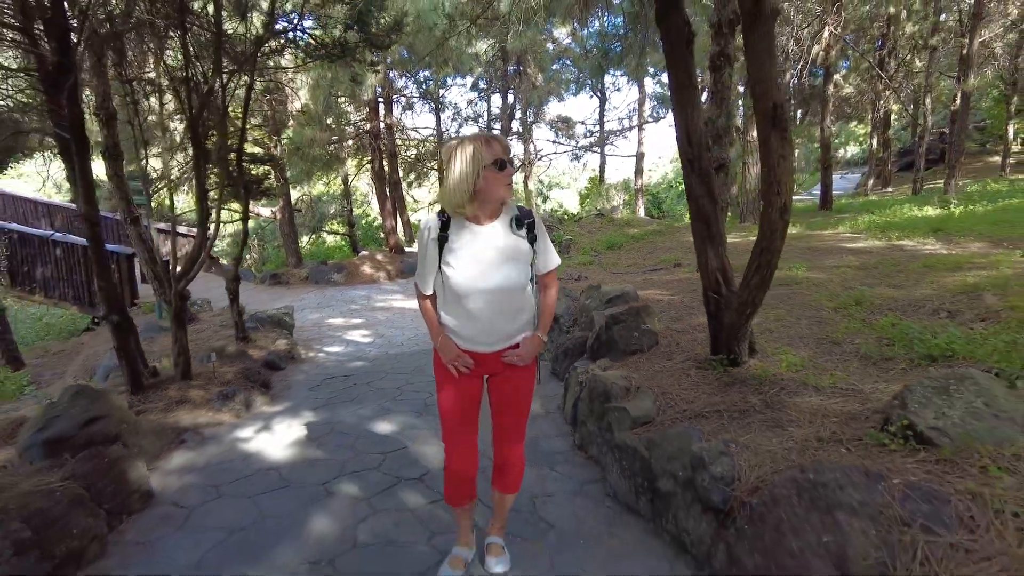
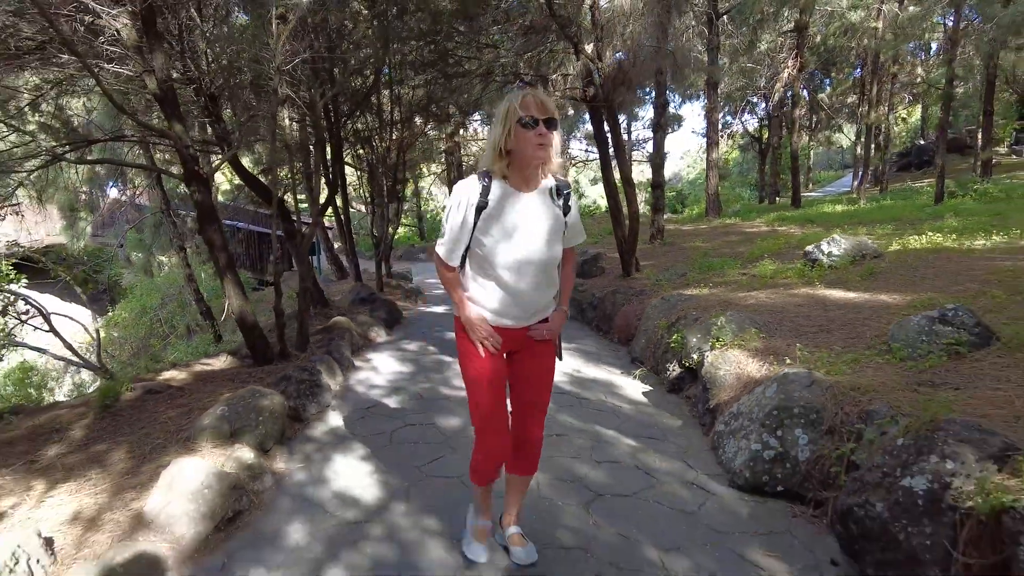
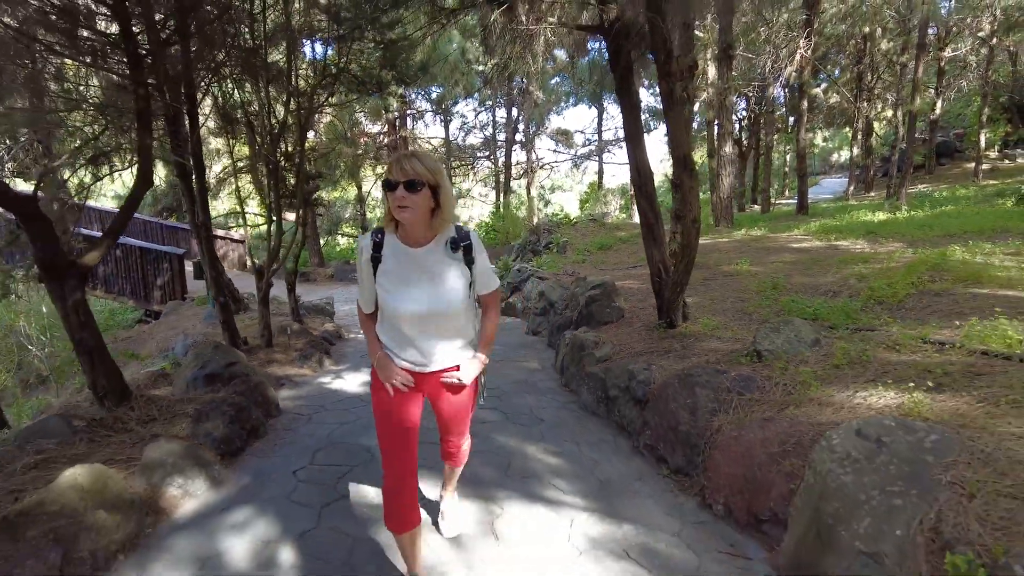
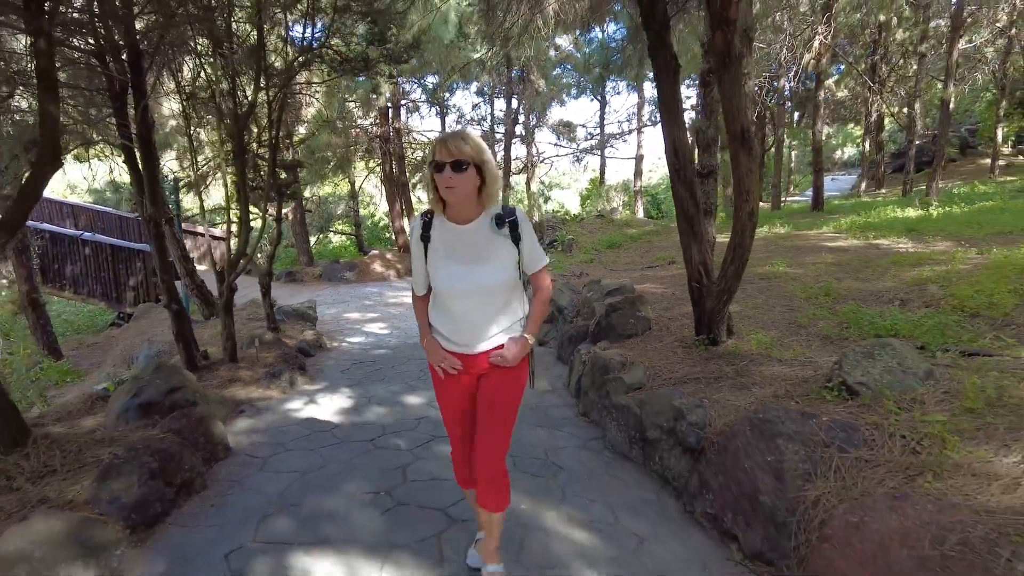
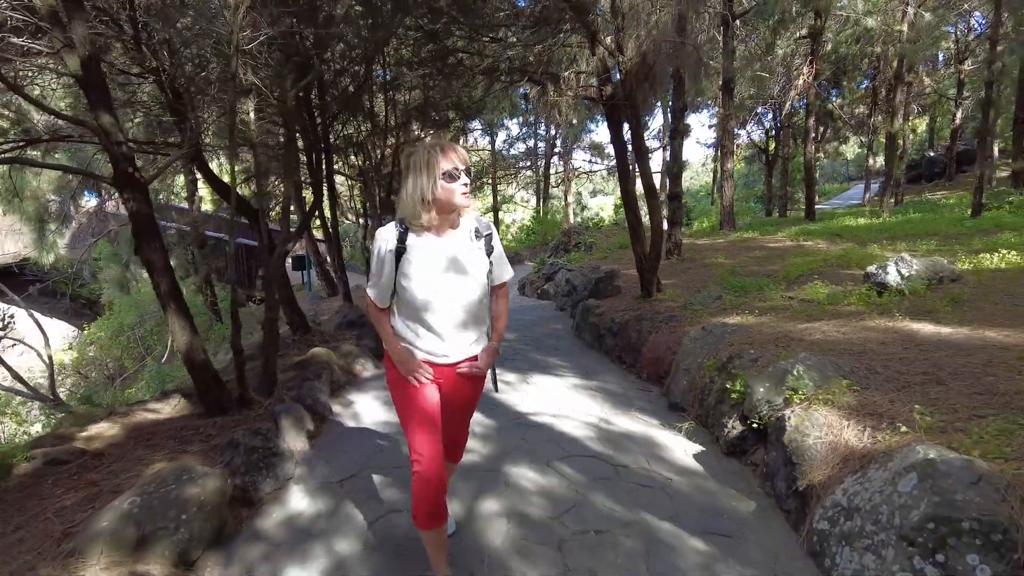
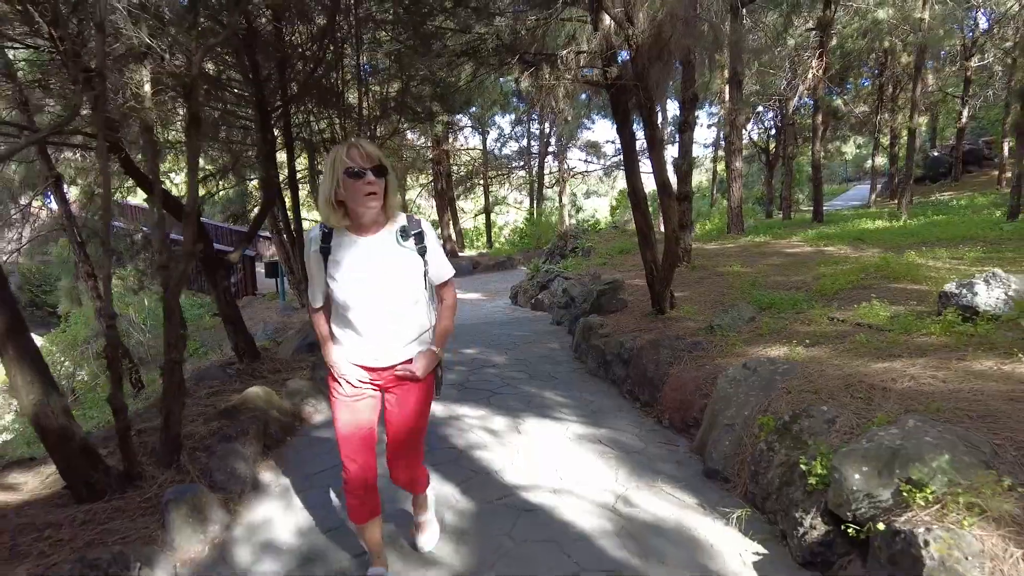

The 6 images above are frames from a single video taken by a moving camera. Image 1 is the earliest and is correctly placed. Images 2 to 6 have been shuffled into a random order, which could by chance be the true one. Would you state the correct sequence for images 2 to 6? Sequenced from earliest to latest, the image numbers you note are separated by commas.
4, 3, 6, 5, 2
